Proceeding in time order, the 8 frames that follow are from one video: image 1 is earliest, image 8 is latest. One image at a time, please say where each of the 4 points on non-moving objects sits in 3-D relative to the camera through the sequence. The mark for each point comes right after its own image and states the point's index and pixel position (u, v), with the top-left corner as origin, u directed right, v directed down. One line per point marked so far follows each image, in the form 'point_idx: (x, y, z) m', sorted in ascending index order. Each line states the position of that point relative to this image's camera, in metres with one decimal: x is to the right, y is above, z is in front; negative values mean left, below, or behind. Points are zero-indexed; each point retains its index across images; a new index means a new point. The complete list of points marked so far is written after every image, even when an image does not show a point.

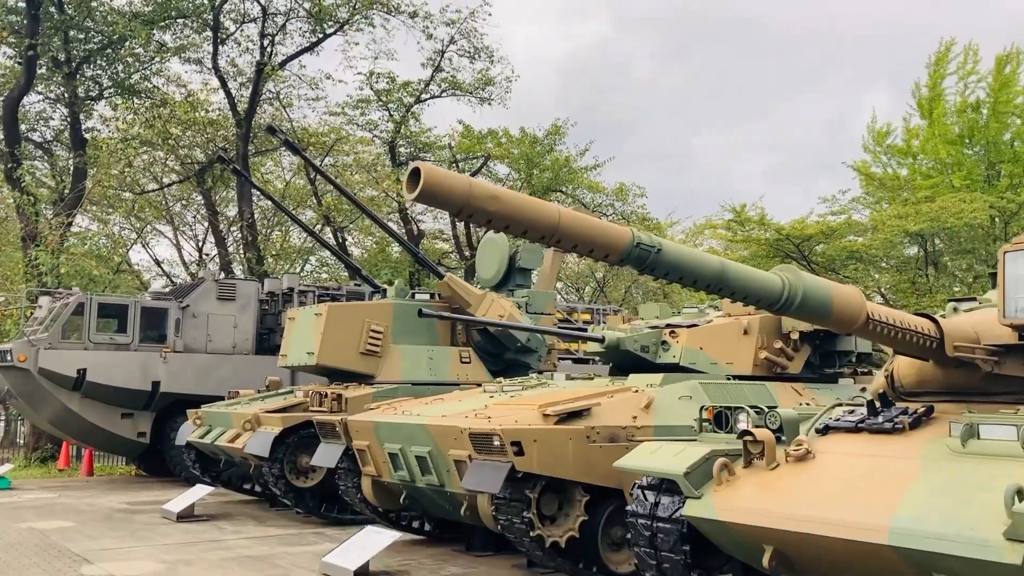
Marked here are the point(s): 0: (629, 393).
0: (+1.2, -1.1, +9.6) m
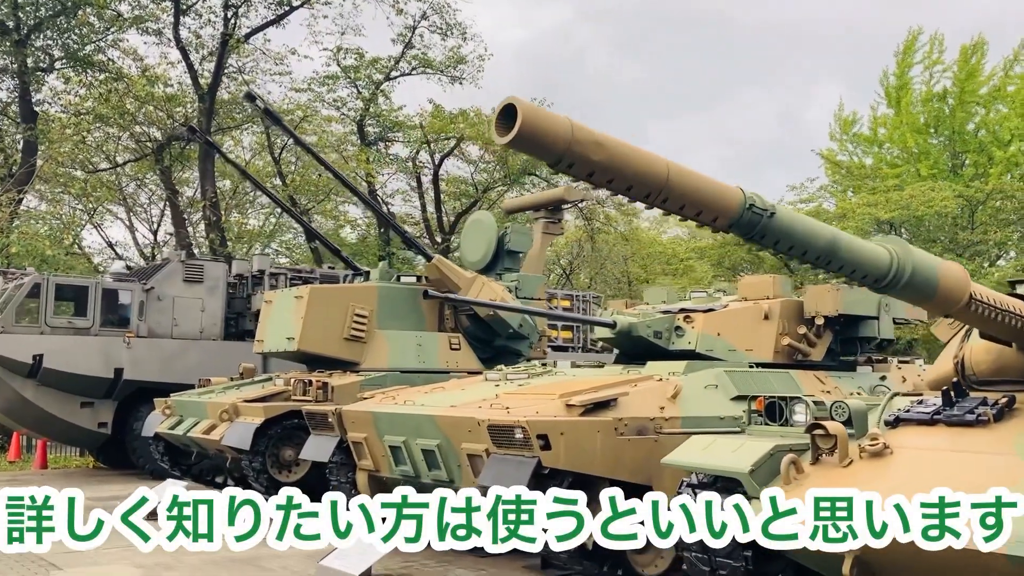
0: (+1.4, -0.9, +8.9) m
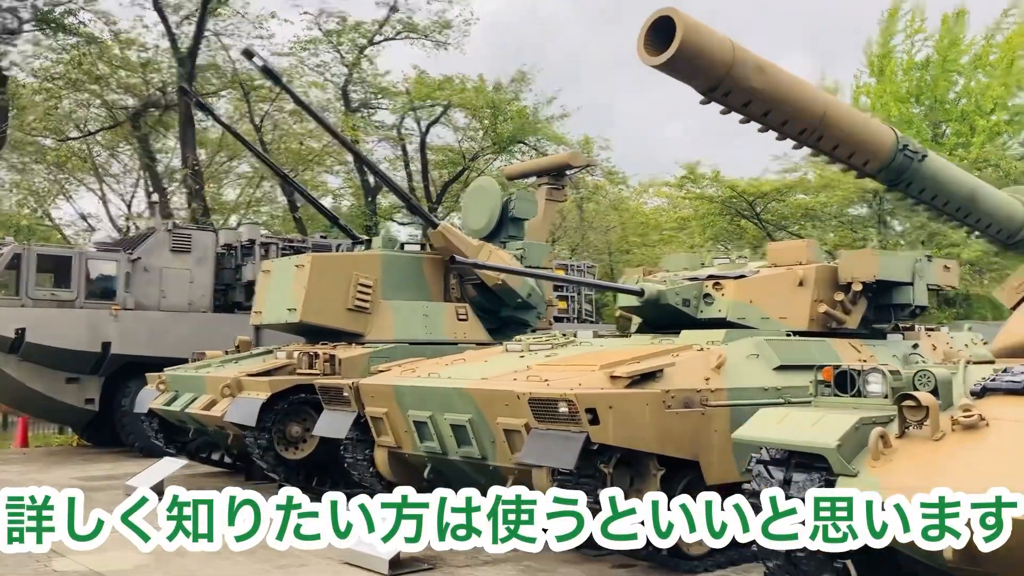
0: (+1.7, -0.6, +8.5) m
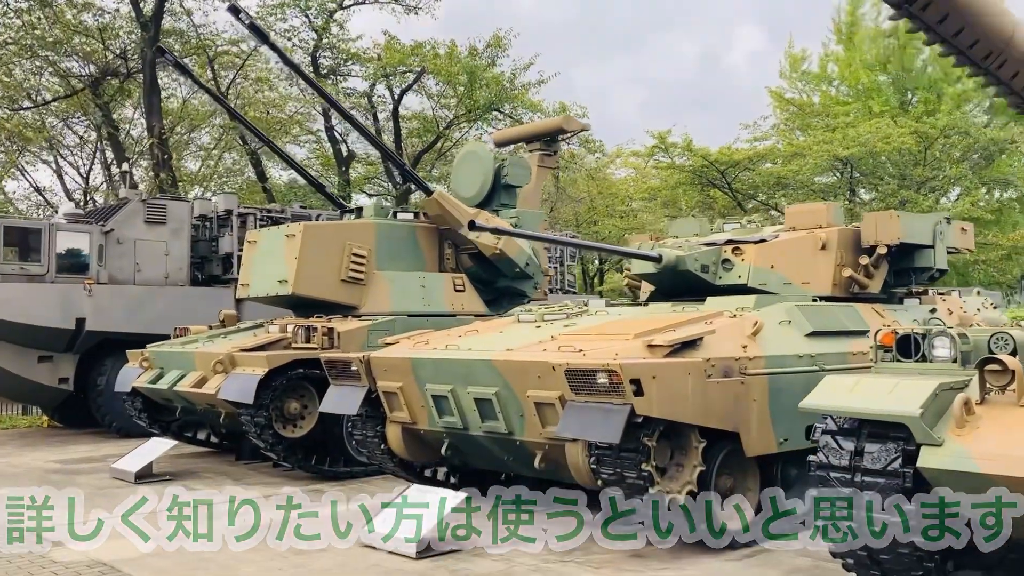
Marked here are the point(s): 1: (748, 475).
0: (+1.9, -0.3, +8.1) m
1: (+2.0, -1.6, +7.8) m
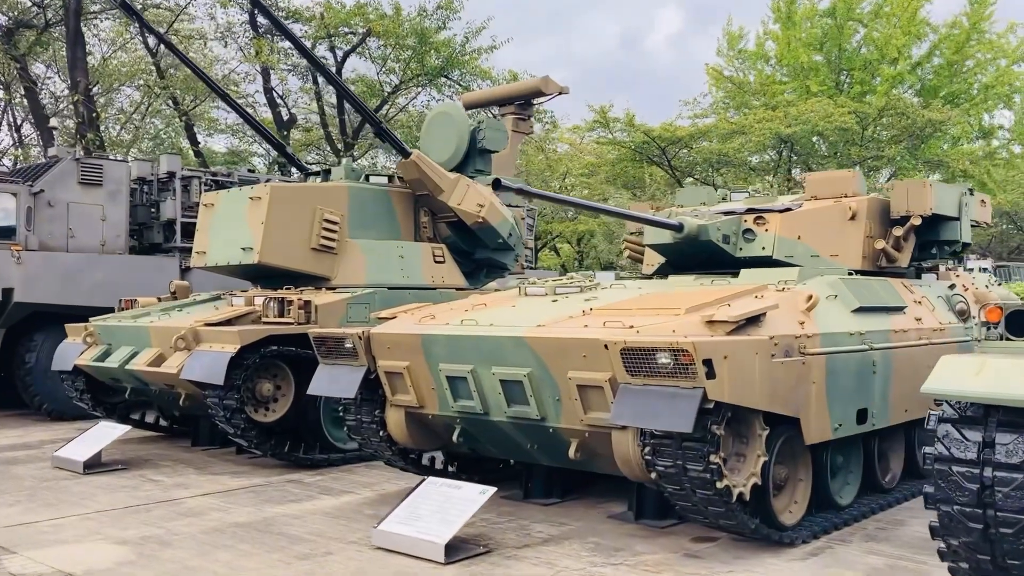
0: (+2.1, 0.0, +7.3) m
1: (+2.2, -1.4, +7.1) m
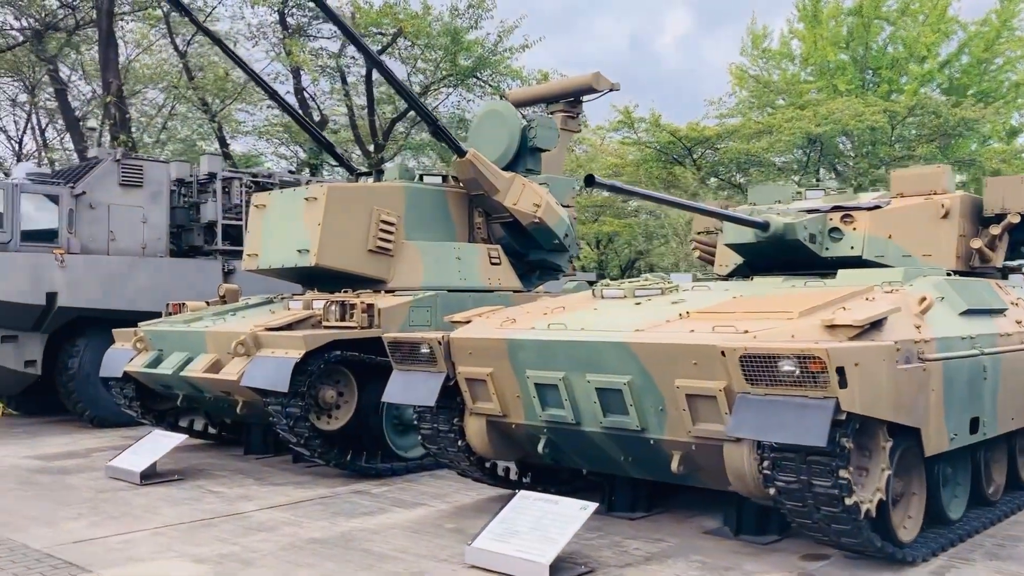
0: (+2.8, 0.0, +6.9) m
1: (+2.9, -1.4, +6.7) m
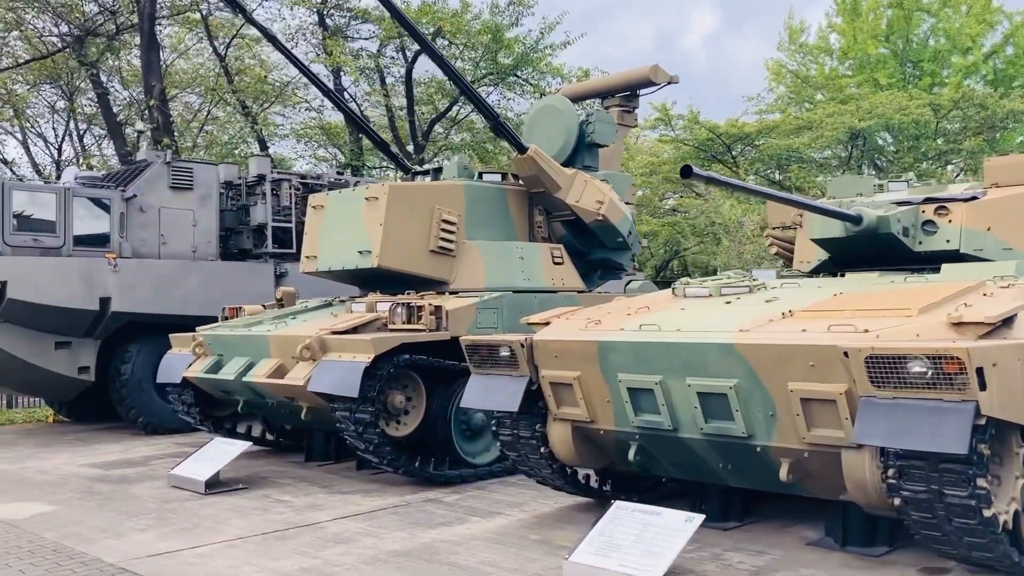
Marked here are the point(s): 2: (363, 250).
0: (+3.4, 0.0, +6.5) m
1: (+3.5, -1.3, +6.3) m
2: (-1.7, +0.4, +10.7) m
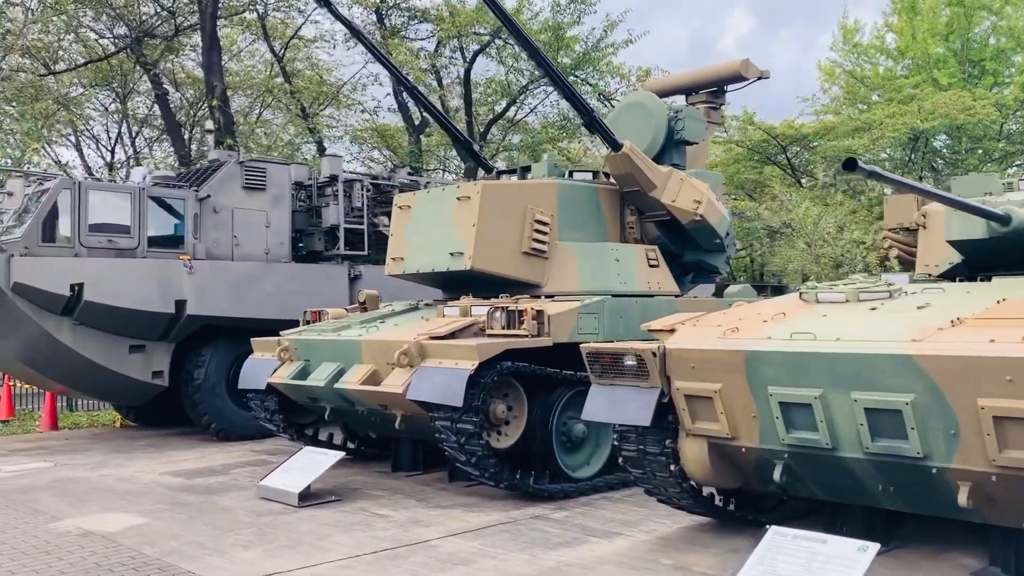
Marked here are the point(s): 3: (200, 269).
0: (+4.3, 0.0, +5.8) m
1: (+4.4, -1.4, +5.6) m
2: (-0.7, +0.4, +10.2) m
3: (-4.2, +0.3, +12.5) m
